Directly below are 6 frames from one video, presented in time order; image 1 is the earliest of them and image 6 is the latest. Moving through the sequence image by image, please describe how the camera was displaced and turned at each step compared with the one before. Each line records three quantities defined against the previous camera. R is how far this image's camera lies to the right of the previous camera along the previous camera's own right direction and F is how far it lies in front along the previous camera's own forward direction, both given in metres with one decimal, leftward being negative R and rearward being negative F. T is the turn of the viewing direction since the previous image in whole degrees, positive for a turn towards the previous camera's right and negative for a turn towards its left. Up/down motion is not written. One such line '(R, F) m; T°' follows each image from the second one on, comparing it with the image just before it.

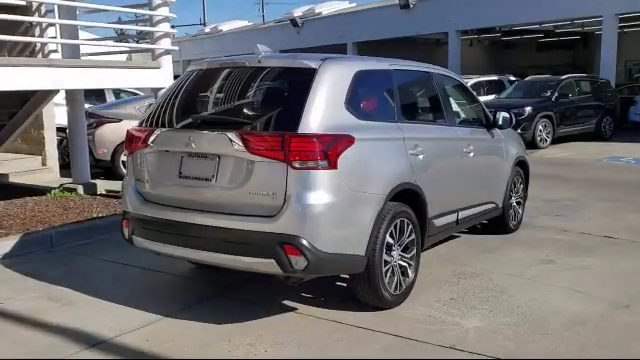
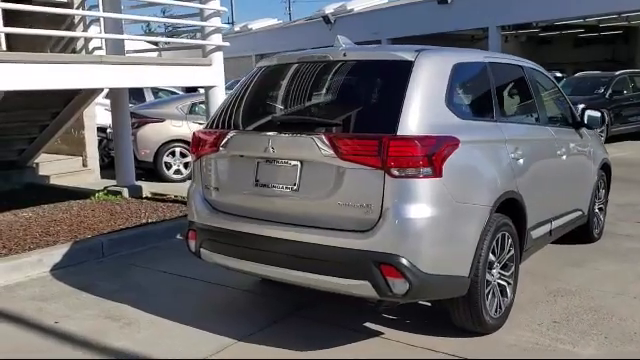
(-0.4, +0.5) m; -2°
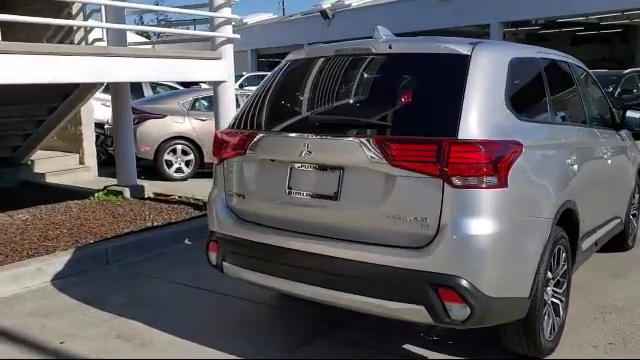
(-0.3, +0.4) m; +1°
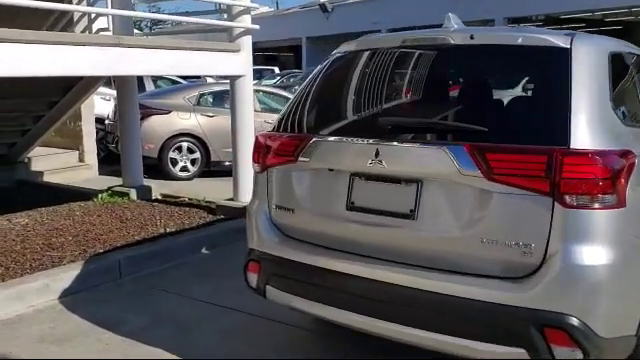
(-0.4, +0.5) m; +1°
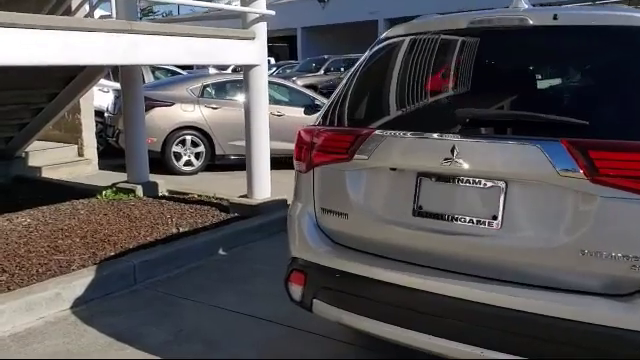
(-0.3, +0.4) m; +1°
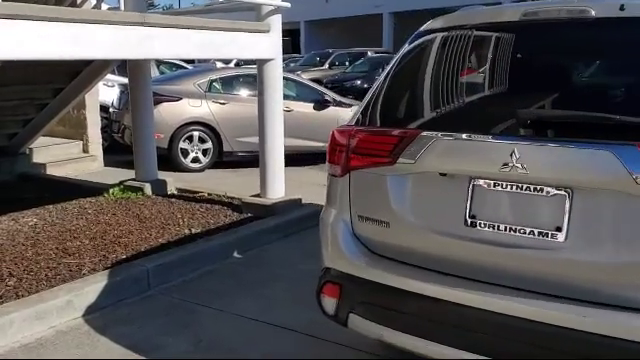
(-0.2, +0.2) m; 0°
